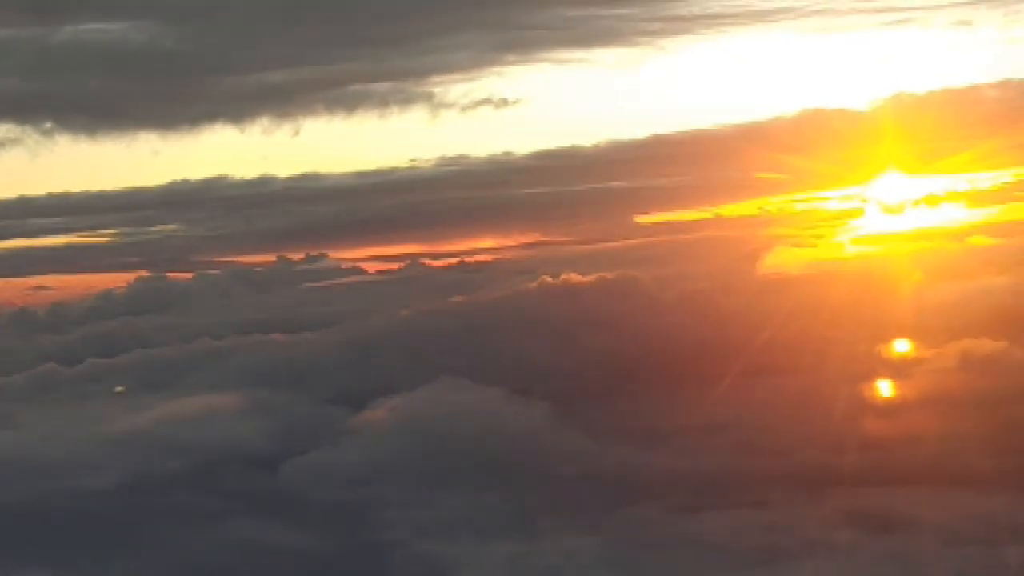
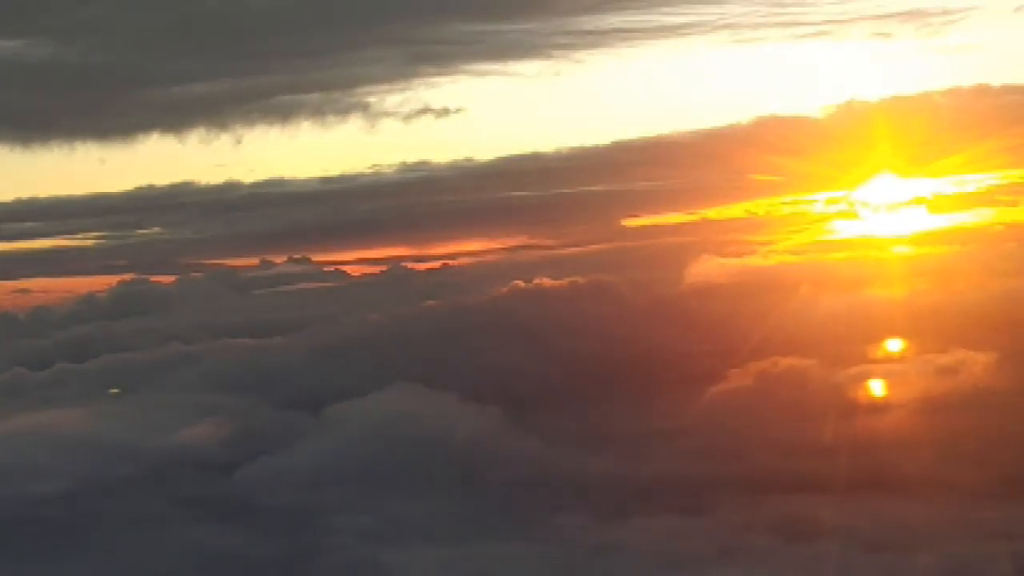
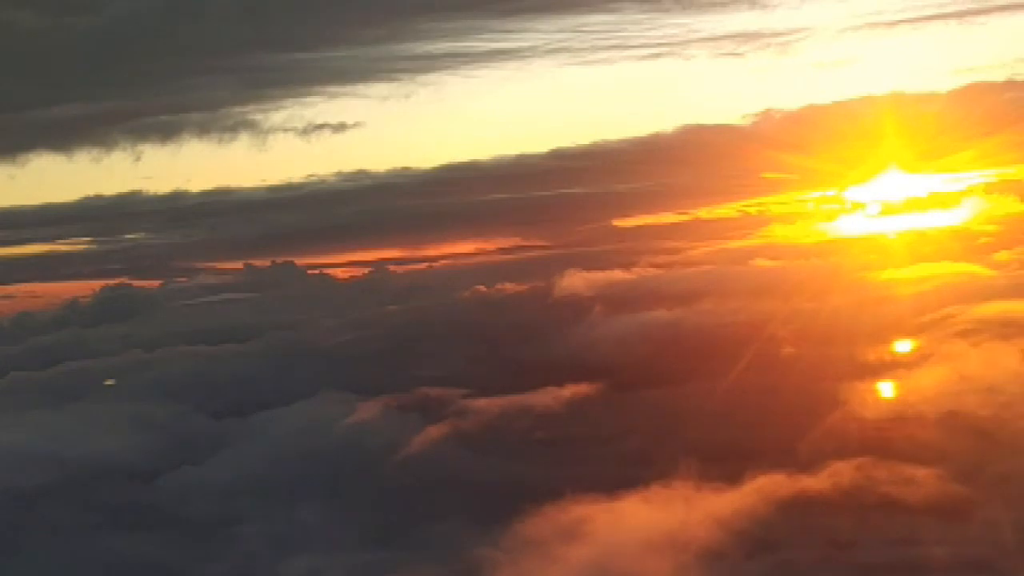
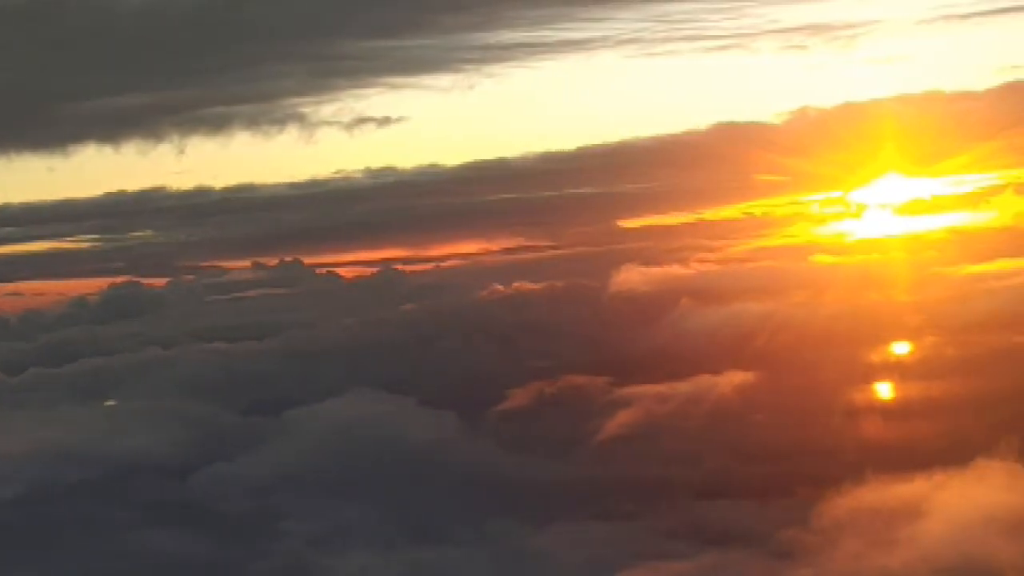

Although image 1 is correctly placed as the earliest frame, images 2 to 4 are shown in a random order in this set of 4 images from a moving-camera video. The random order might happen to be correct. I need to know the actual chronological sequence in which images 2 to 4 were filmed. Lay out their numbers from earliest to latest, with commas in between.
2, 4, 3
